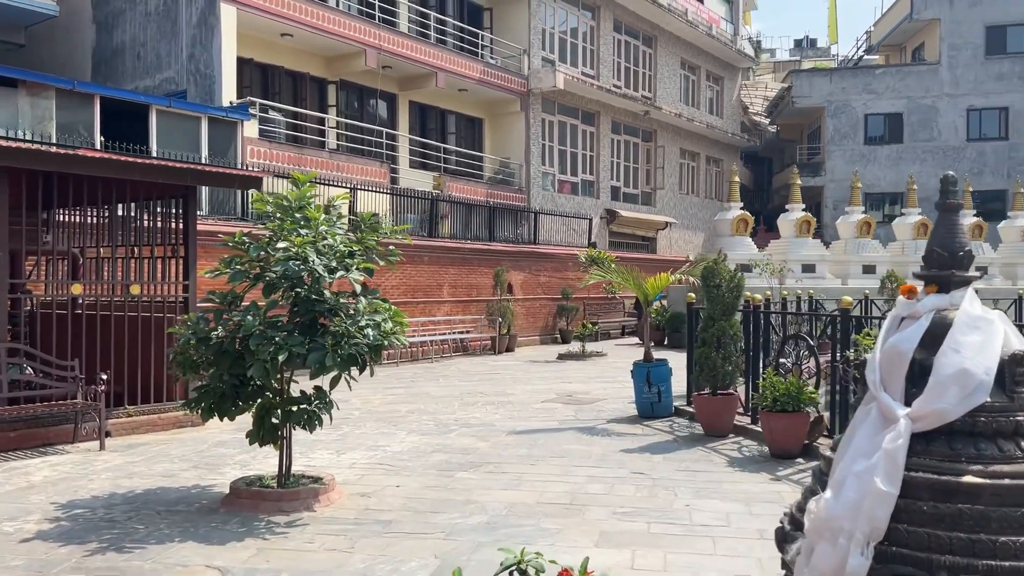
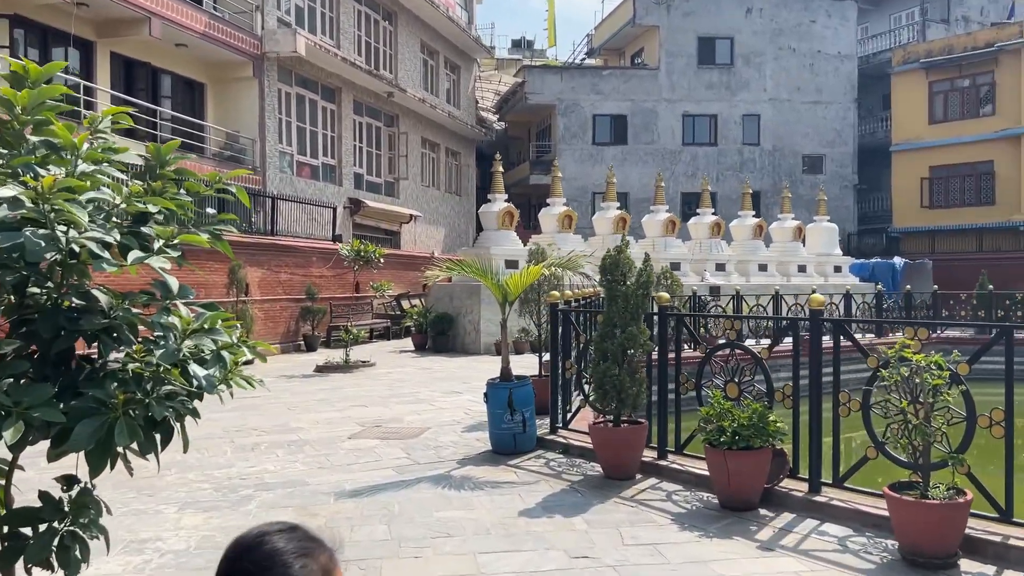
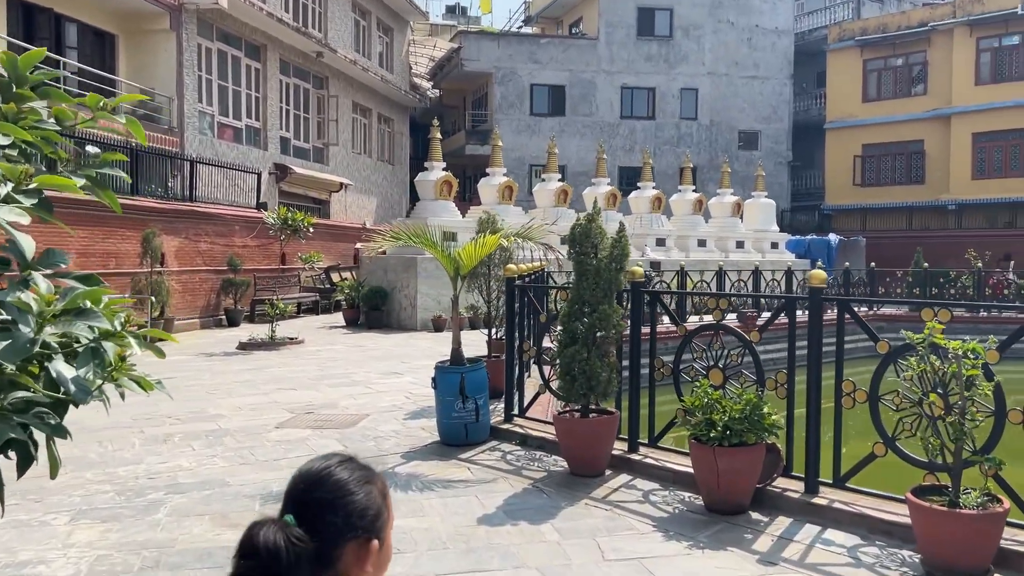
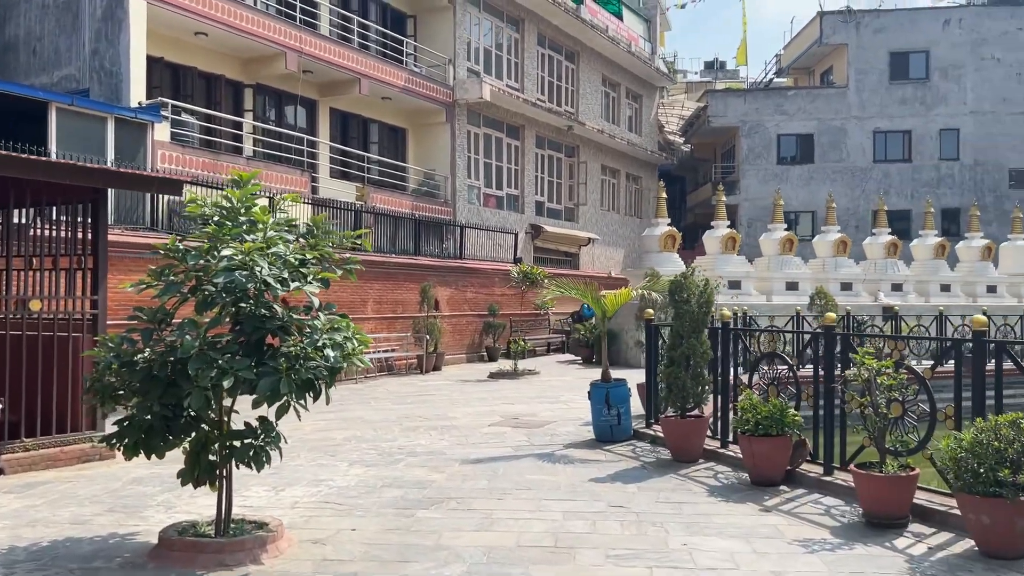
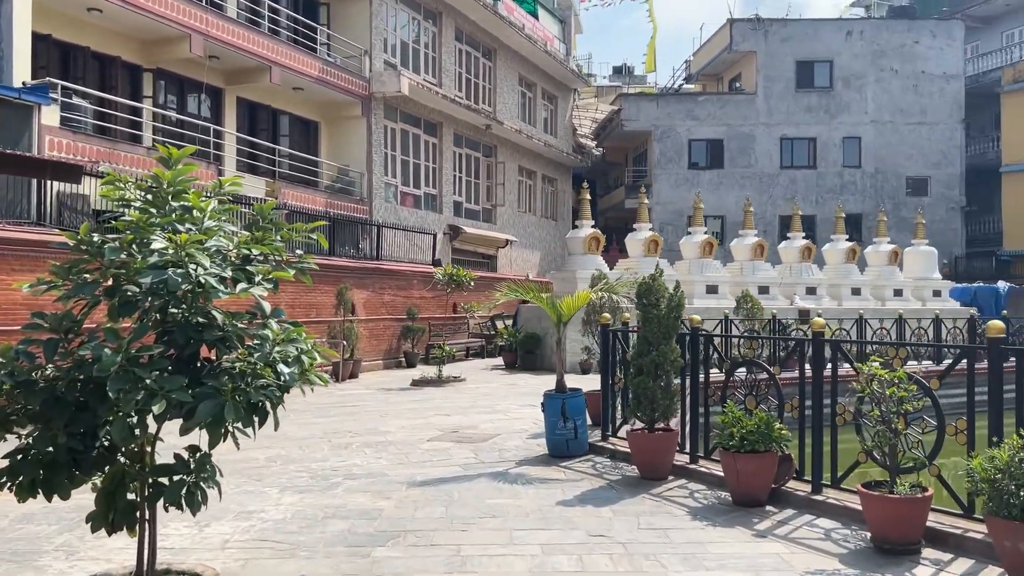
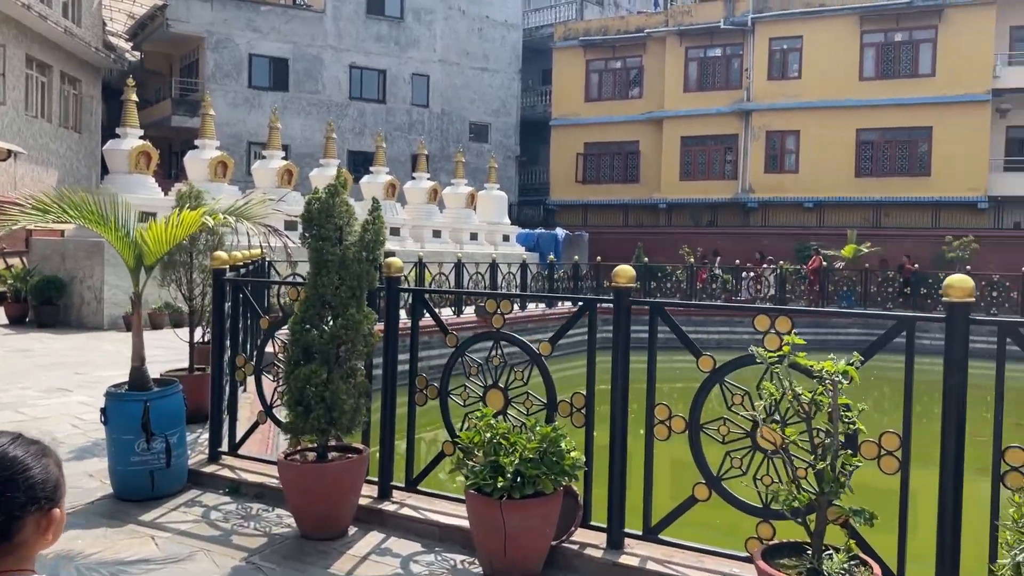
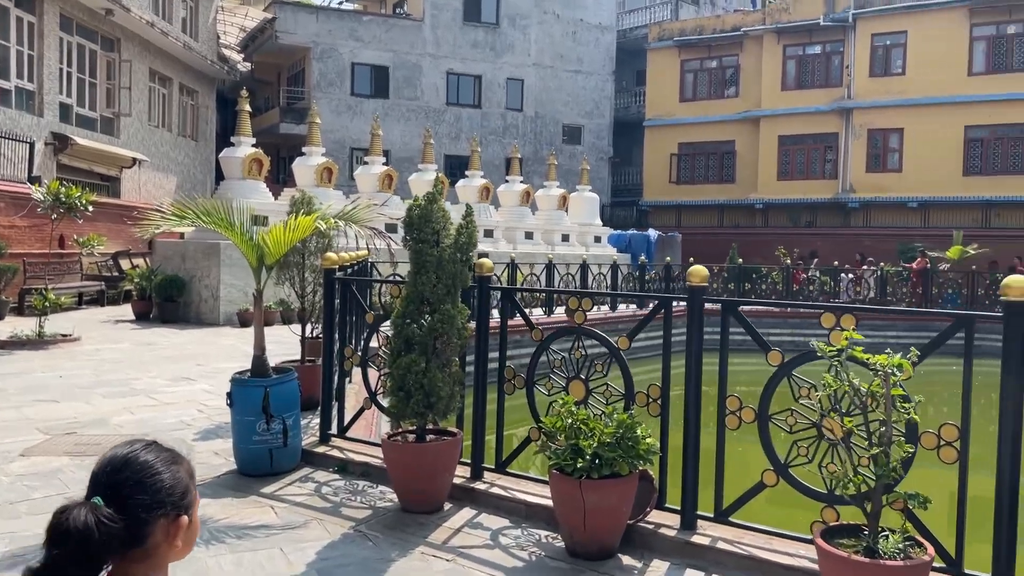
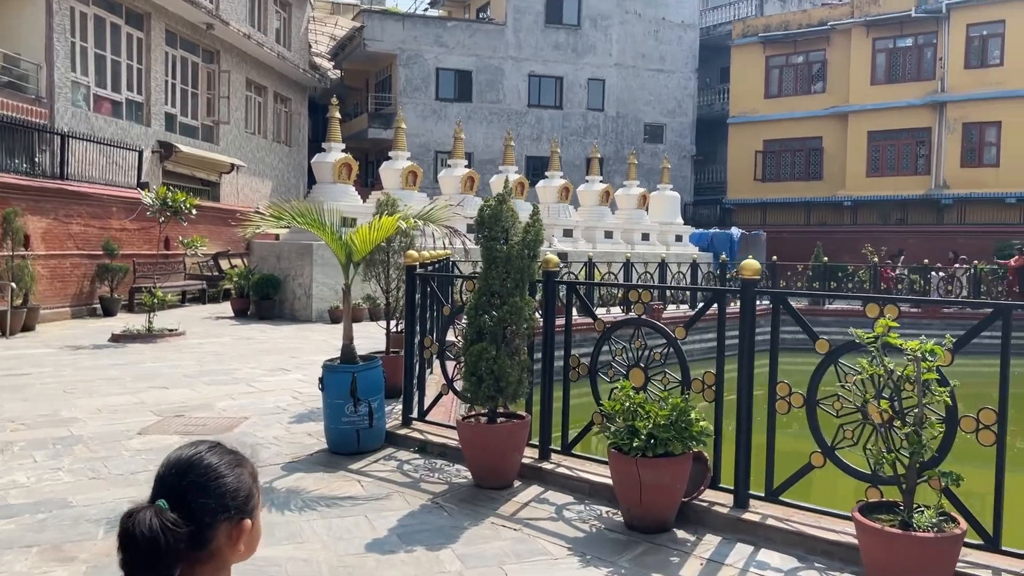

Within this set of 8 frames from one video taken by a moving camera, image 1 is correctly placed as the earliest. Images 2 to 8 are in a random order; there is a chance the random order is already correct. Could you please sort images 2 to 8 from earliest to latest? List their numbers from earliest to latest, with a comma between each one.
4, 5, 2, 3, 8, 7, 6
